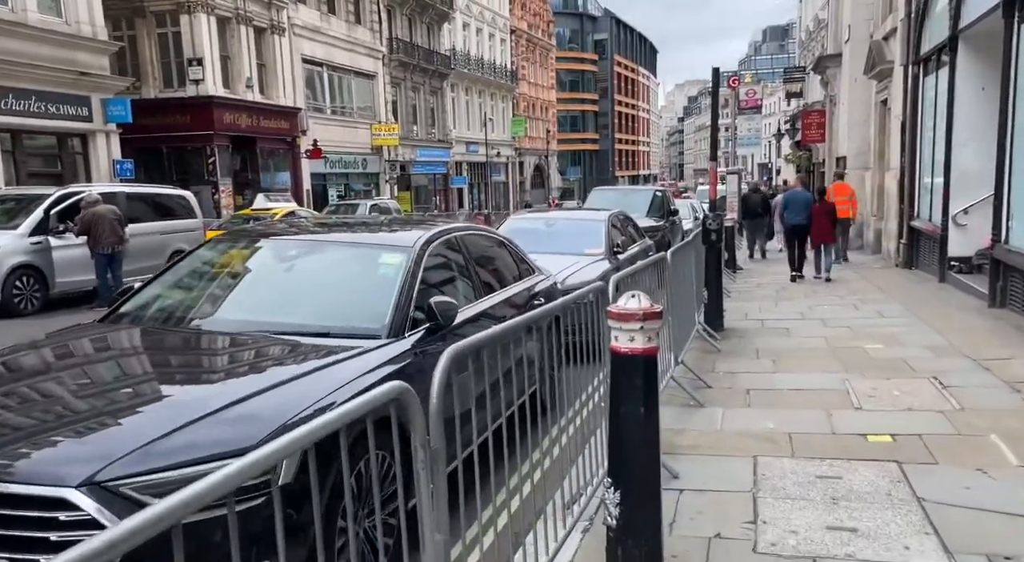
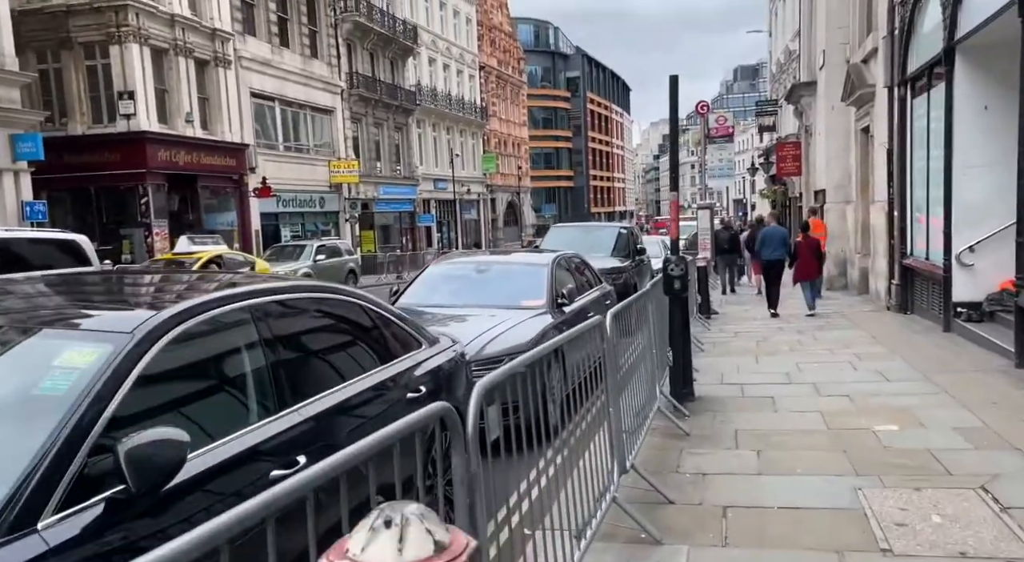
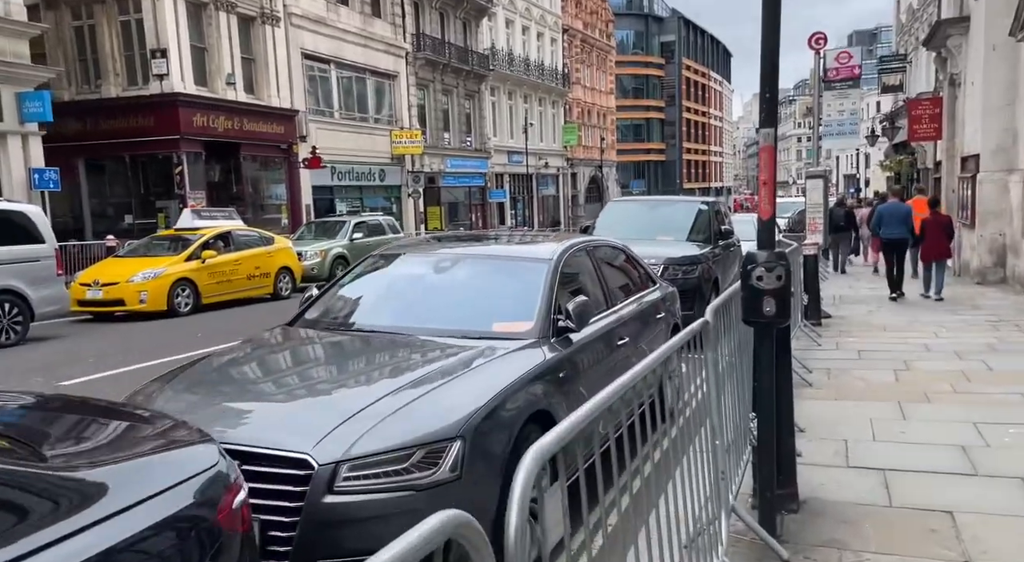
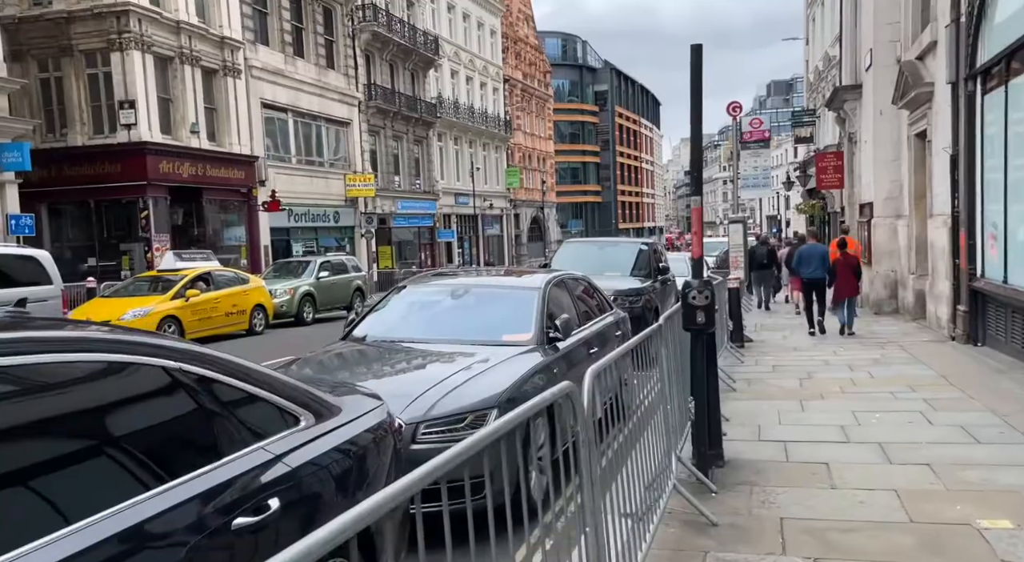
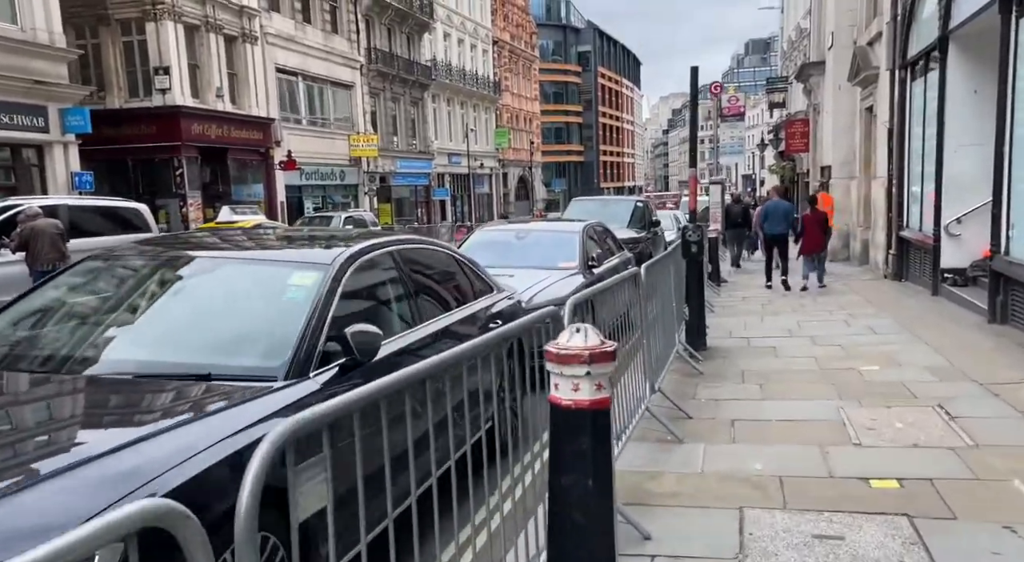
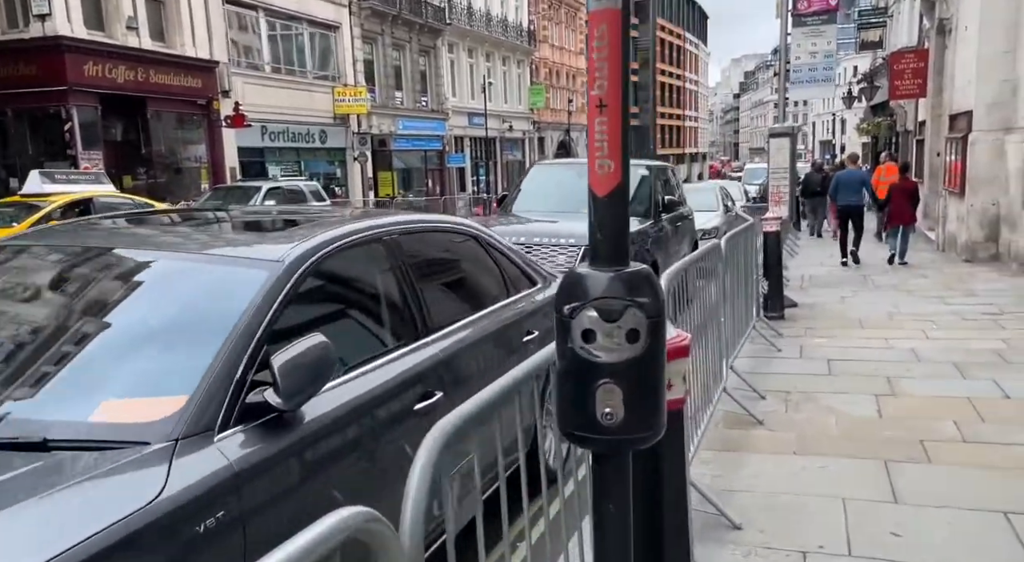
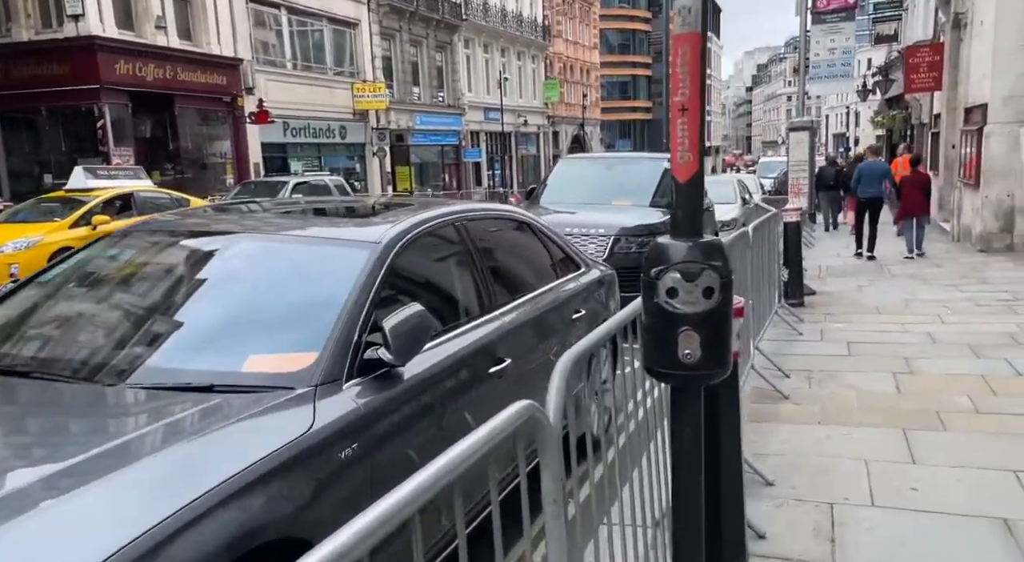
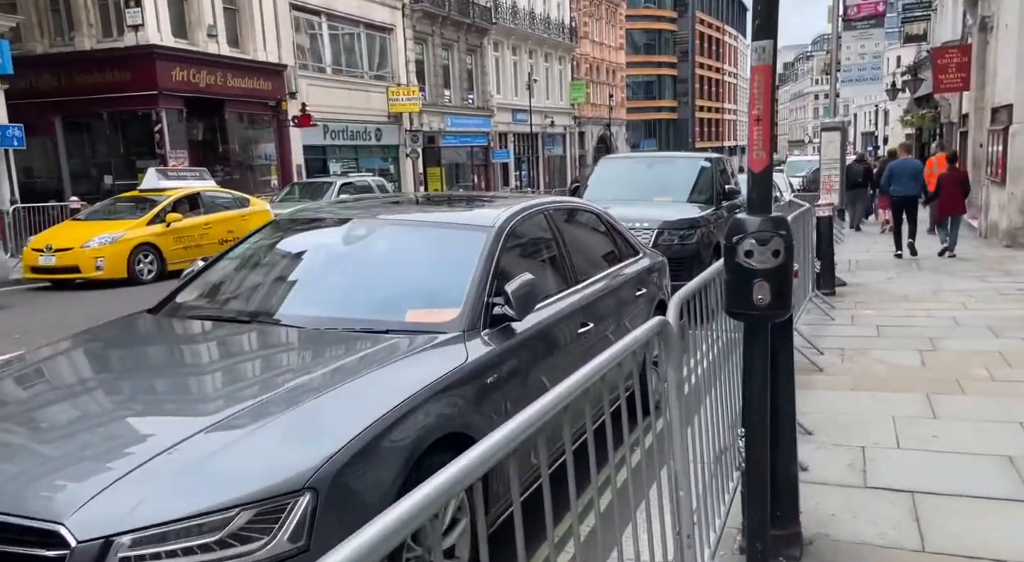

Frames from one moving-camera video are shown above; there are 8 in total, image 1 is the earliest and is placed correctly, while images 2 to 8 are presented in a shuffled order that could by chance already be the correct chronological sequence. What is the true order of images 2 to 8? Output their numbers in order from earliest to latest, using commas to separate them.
5, 2, 4, 3, 8, 7, 6
